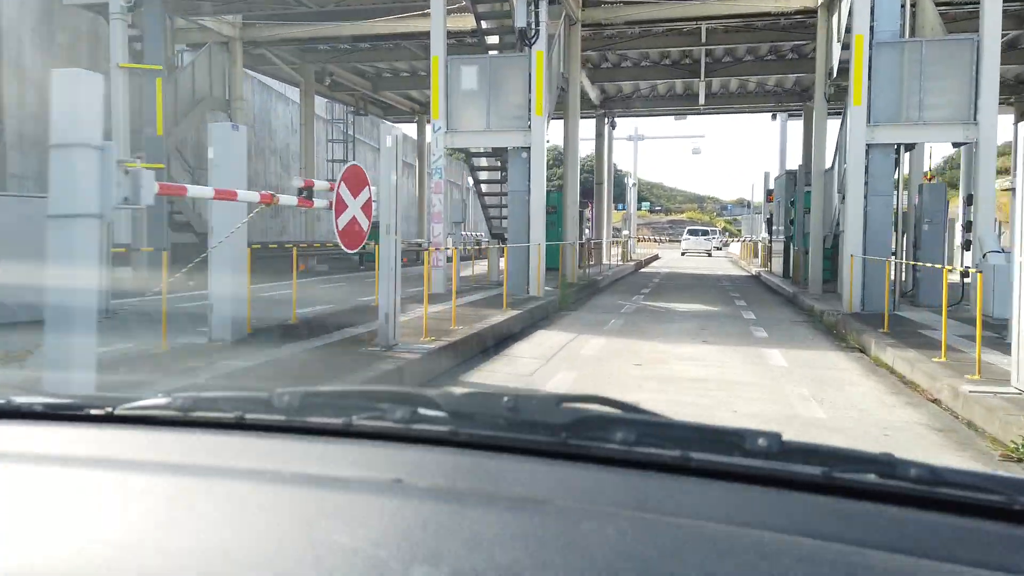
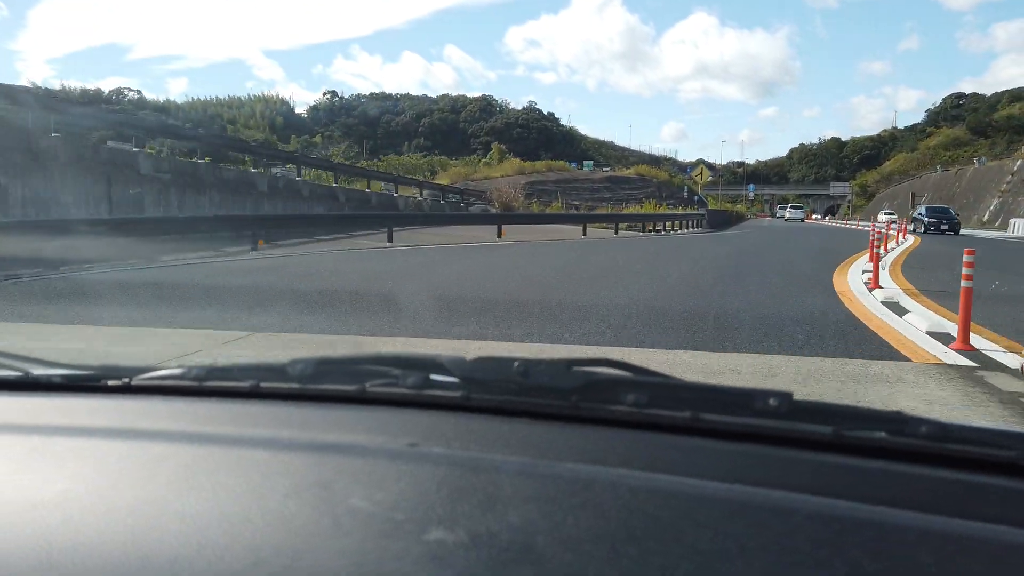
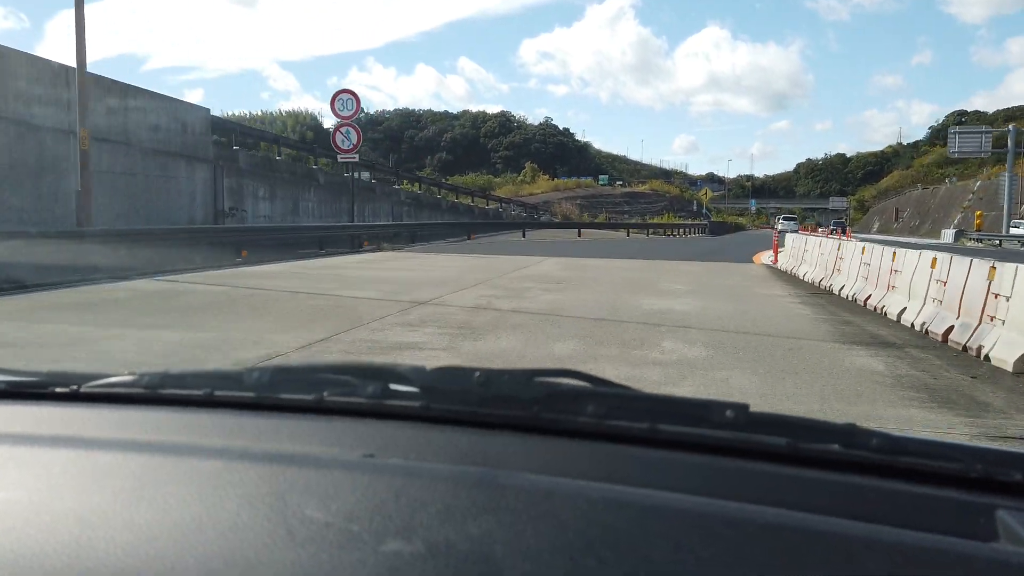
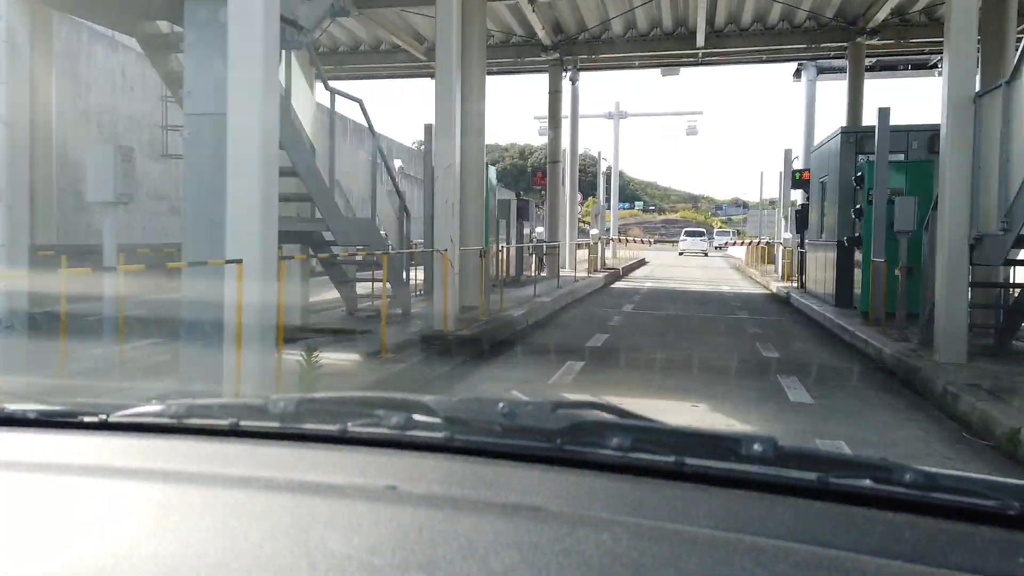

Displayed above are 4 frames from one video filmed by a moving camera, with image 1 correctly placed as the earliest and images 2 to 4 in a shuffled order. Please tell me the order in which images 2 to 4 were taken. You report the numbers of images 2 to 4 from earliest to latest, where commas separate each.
4, 3, 2
